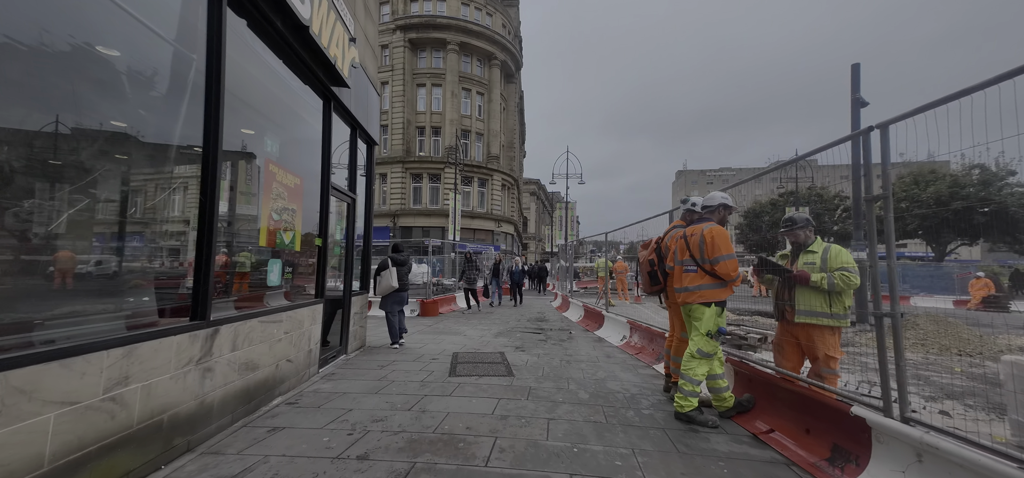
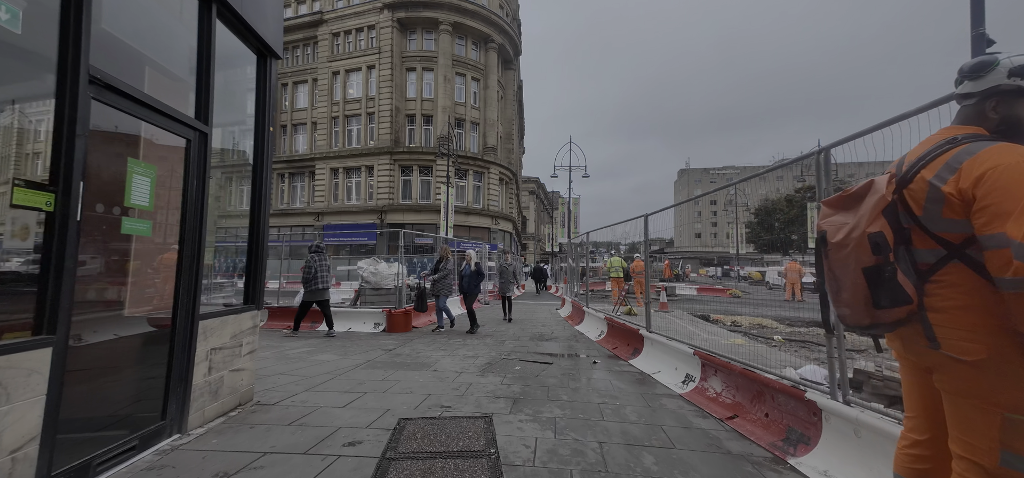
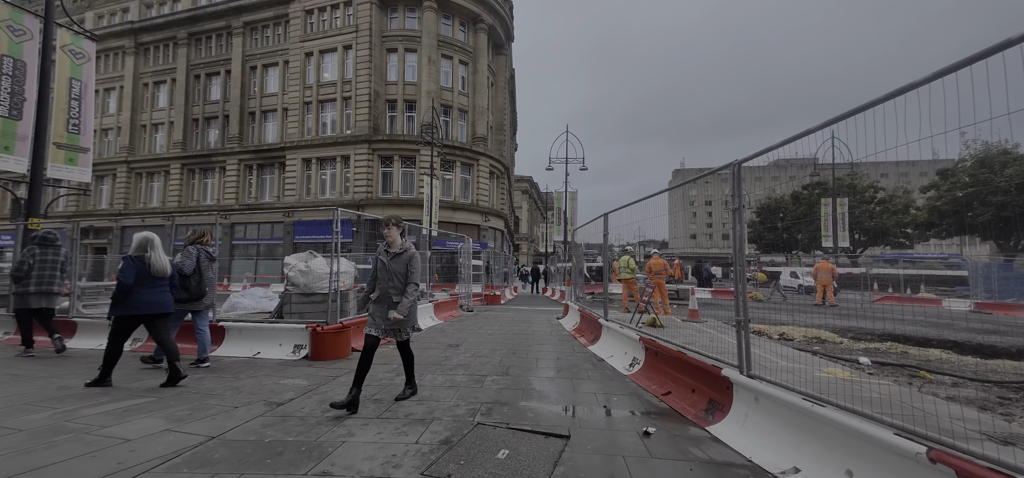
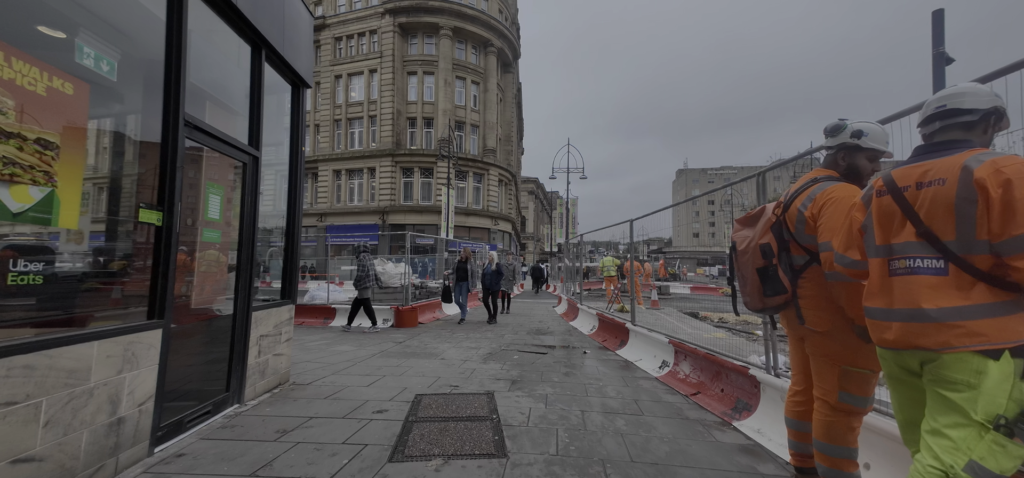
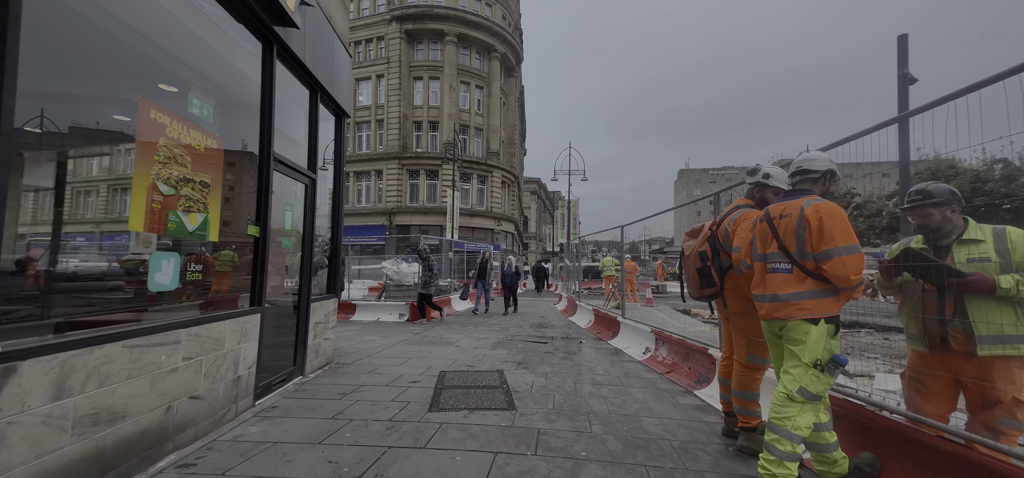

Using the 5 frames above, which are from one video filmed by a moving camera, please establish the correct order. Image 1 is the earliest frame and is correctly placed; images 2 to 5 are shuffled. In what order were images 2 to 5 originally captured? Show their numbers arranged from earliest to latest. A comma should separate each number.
5, 4, 2, 3
